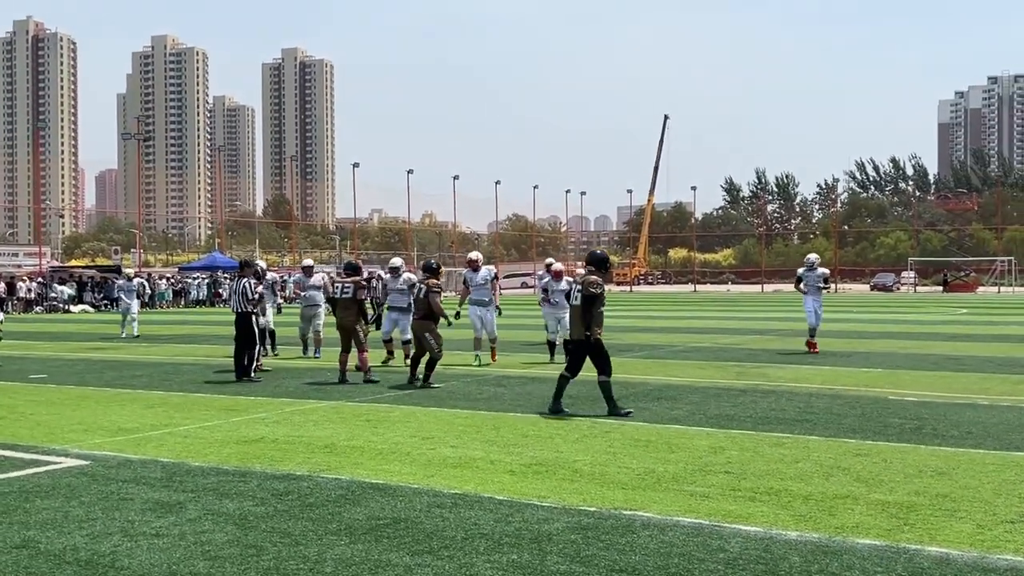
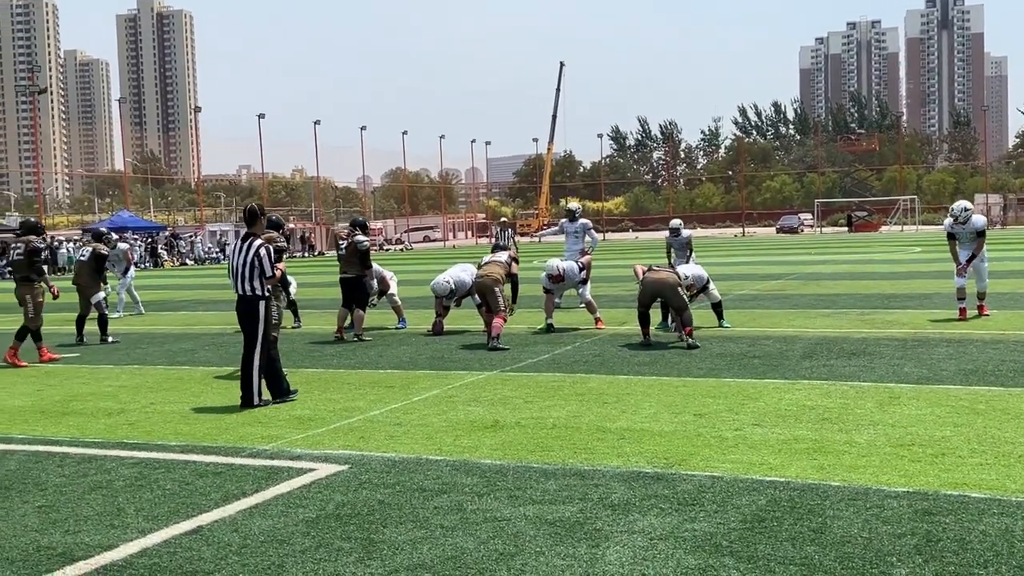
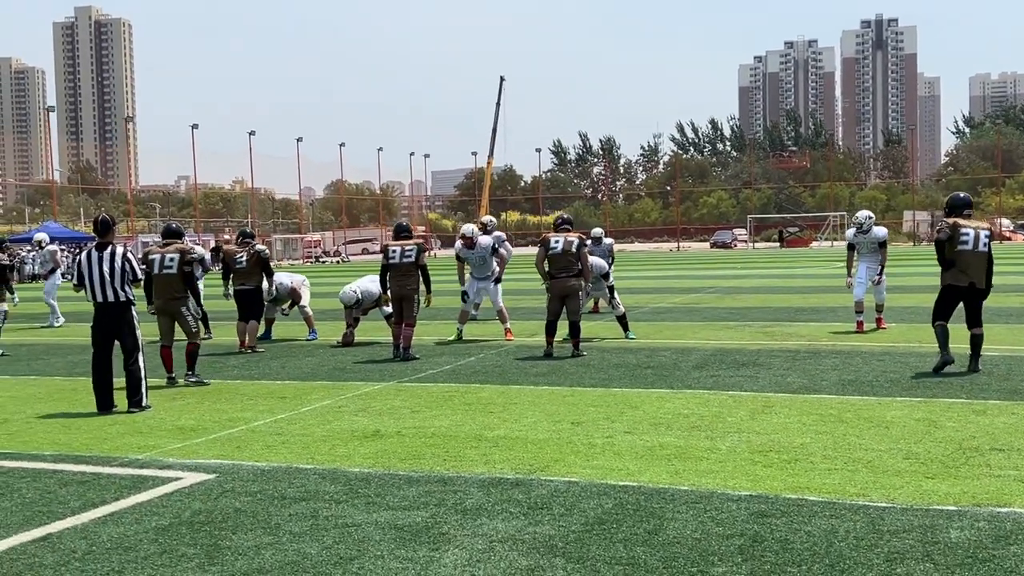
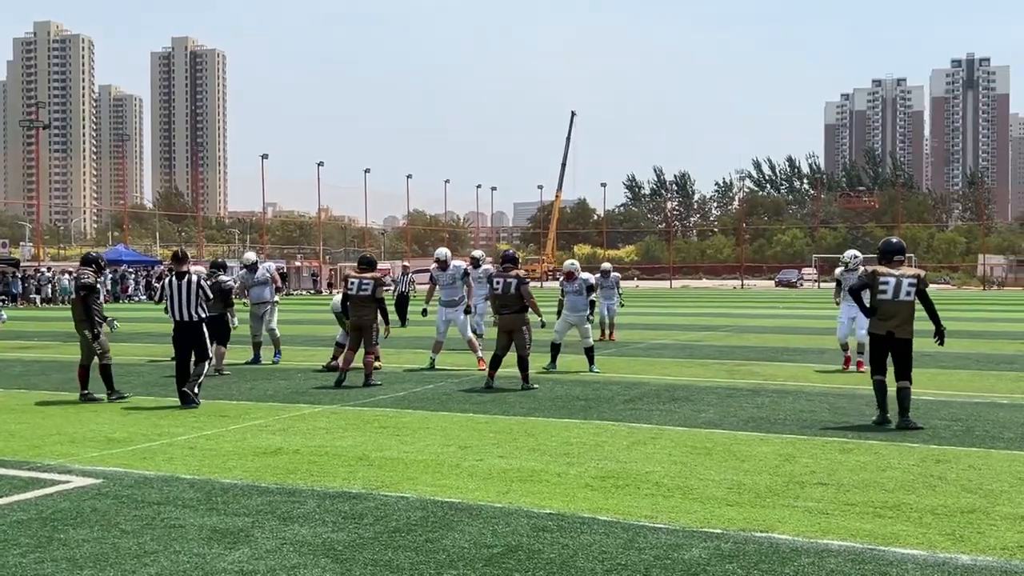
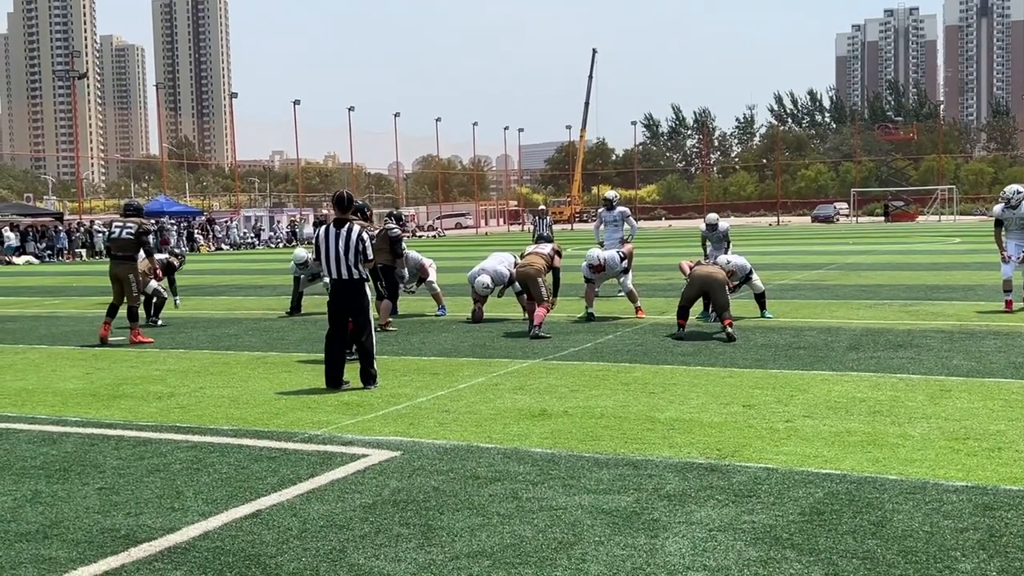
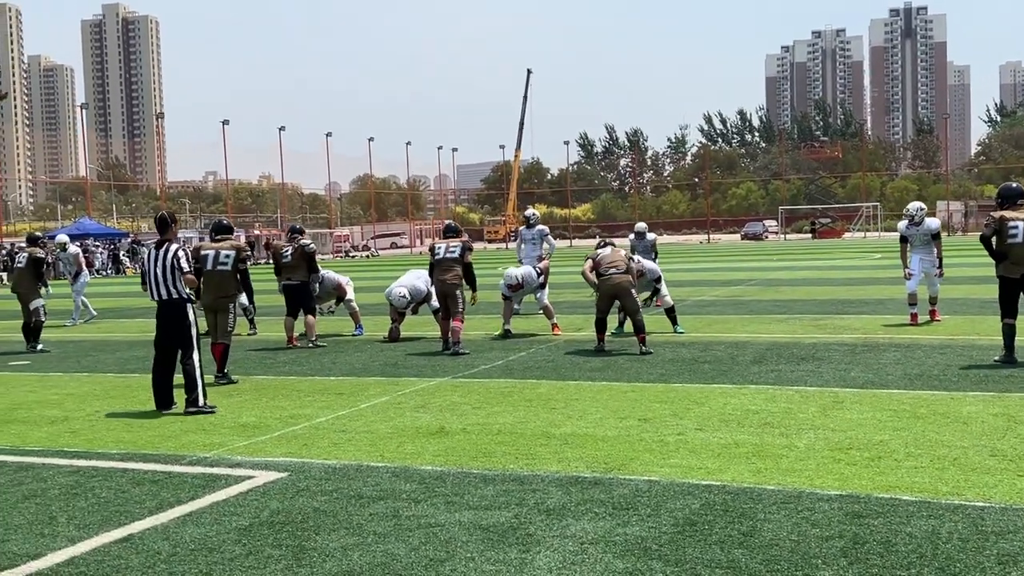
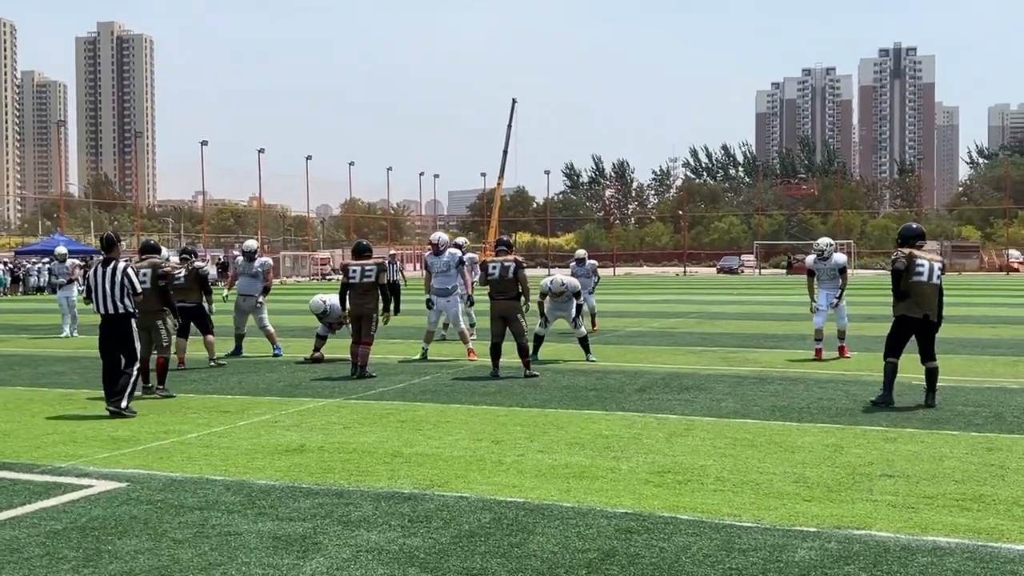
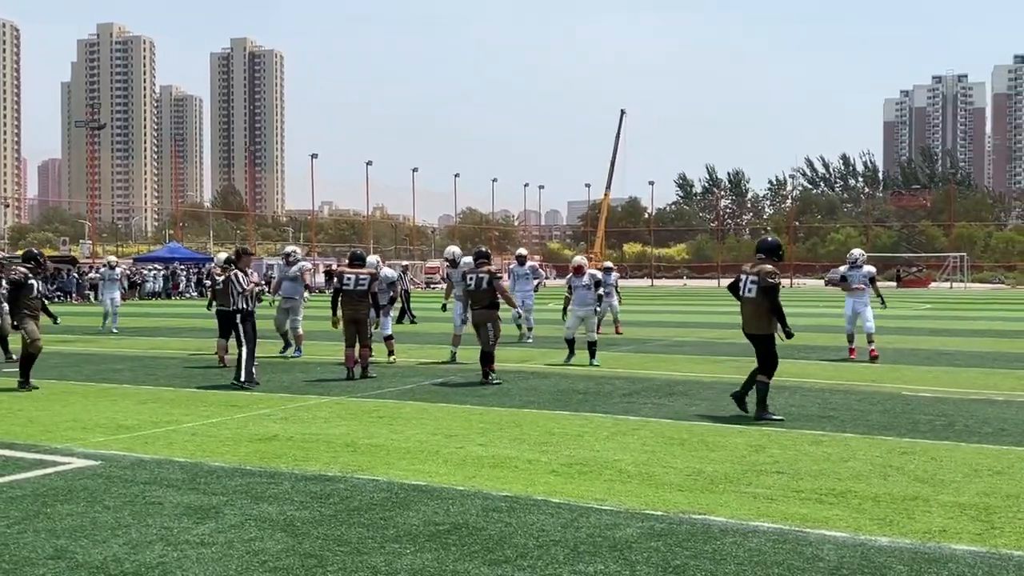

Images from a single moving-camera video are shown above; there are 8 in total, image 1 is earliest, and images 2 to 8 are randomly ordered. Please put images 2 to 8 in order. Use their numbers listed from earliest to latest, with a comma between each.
8, 4, 7, 3, 6, 2, 5
